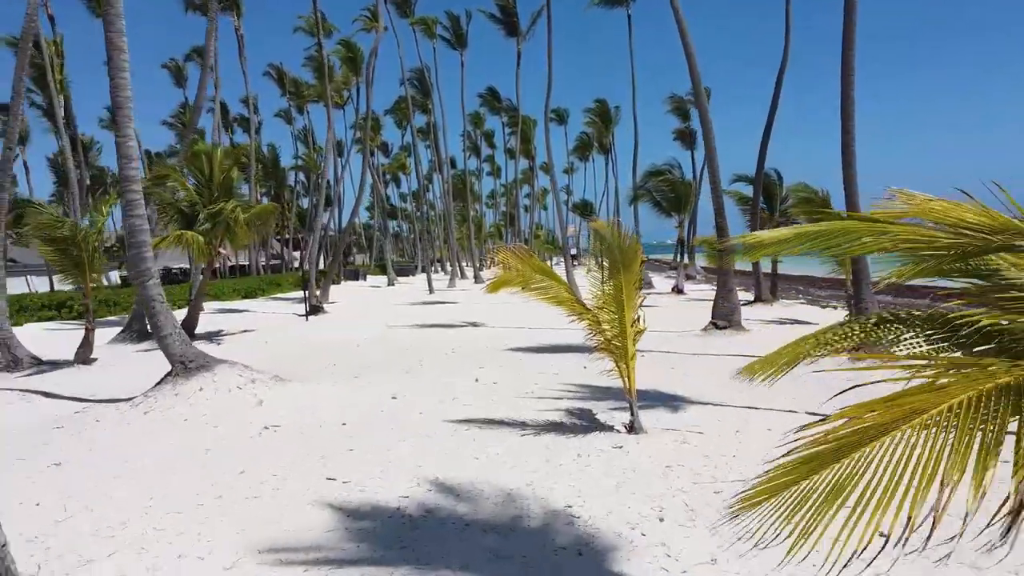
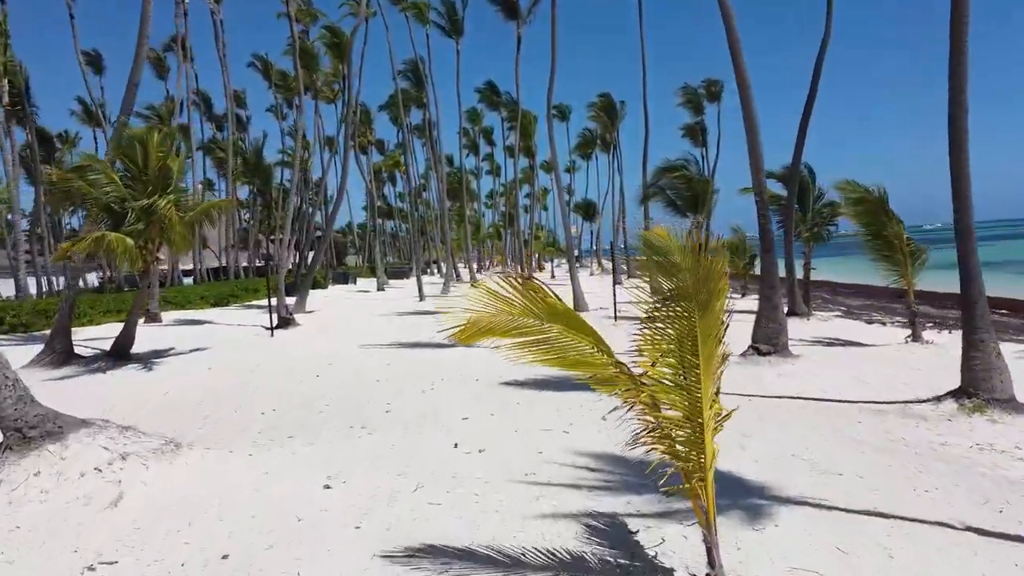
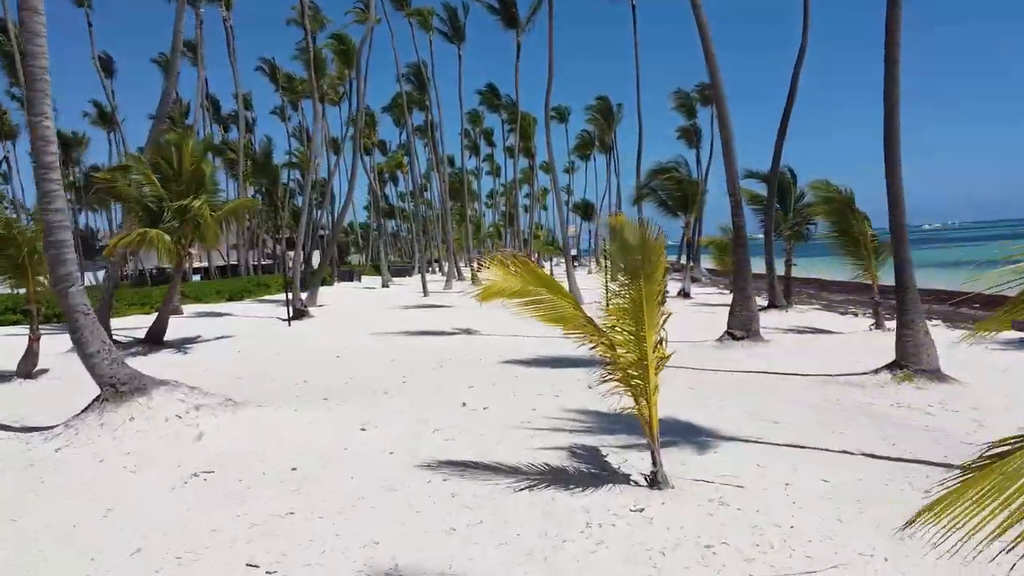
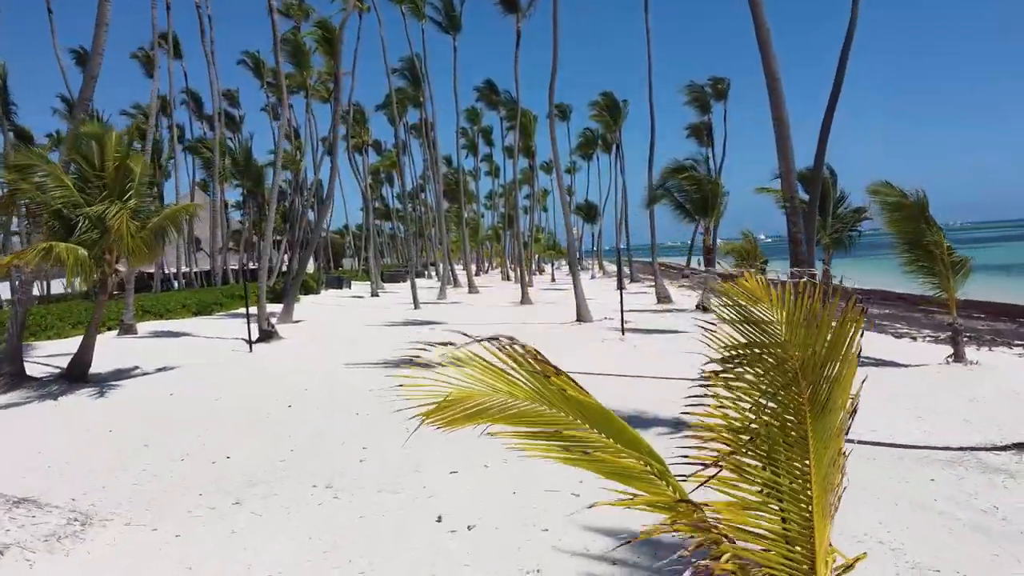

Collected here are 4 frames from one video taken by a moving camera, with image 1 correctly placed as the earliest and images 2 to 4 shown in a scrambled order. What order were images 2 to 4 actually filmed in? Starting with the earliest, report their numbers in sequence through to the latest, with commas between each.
3, 2, 4
